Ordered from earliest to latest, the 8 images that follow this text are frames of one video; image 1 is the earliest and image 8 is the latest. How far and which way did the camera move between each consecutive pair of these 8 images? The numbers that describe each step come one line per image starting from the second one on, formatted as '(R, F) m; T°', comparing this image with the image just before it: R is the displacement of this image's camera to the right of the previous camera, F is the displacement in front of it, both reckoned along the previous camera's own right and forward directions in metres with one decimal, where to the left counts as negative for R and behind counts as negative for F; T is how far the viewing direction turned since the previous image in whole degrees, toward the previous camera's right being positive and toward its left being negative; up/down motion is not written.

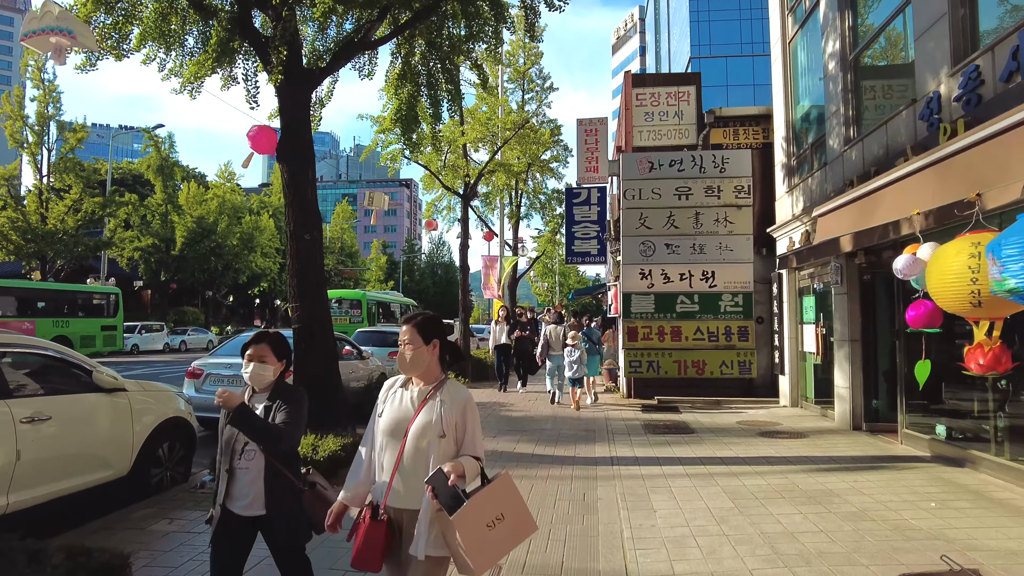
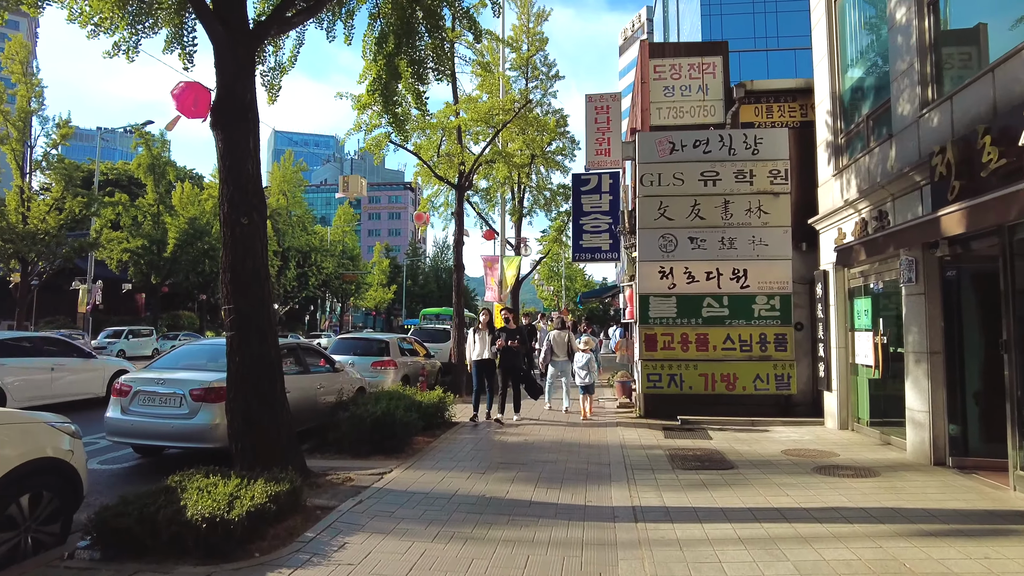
(+0.1, +1.7) m; -1°
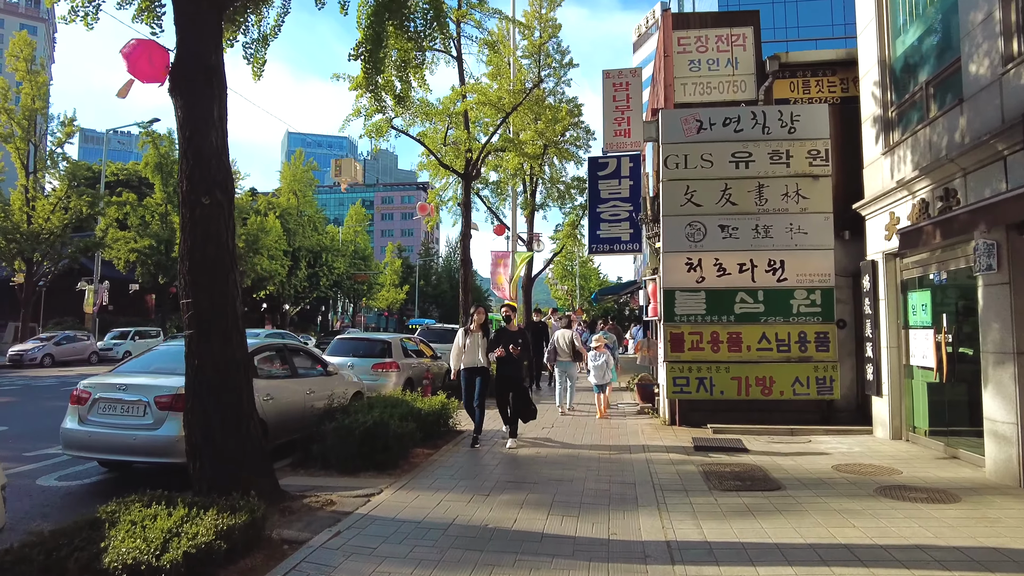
(+0.1, +1.0) m; -1°
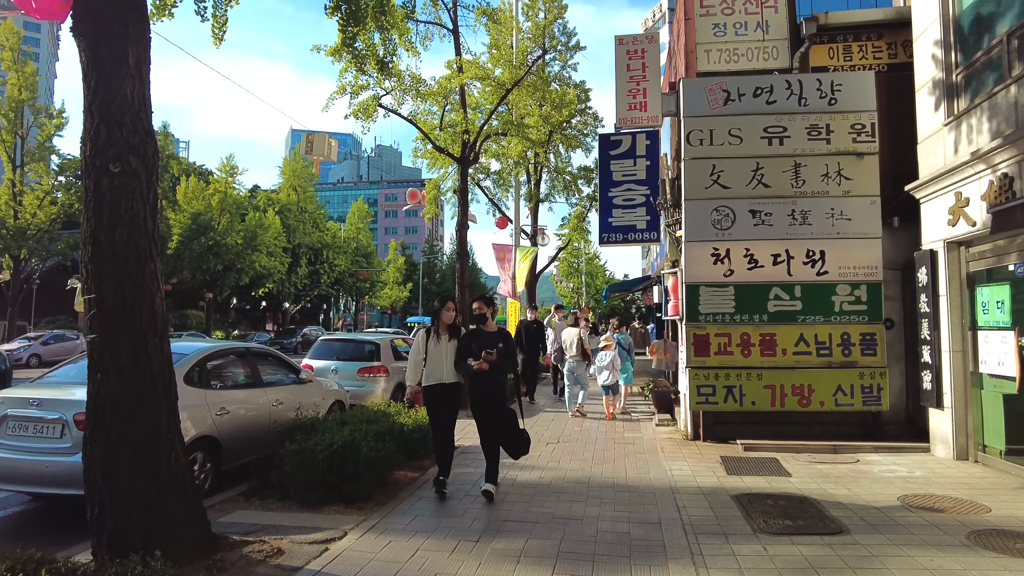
(+0.1, +1.2) m; 0°
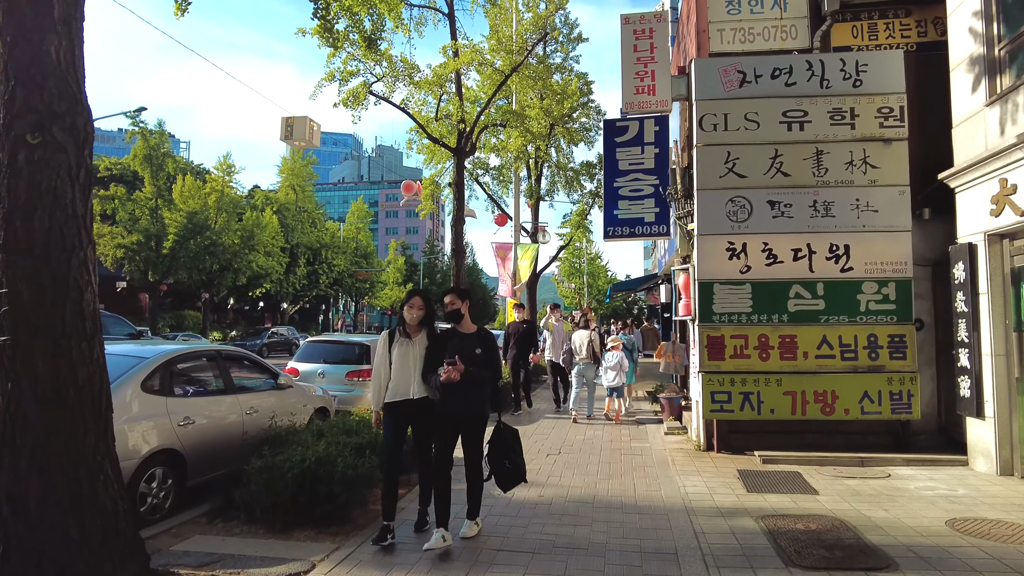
(0.0, +0.6) m; 0°
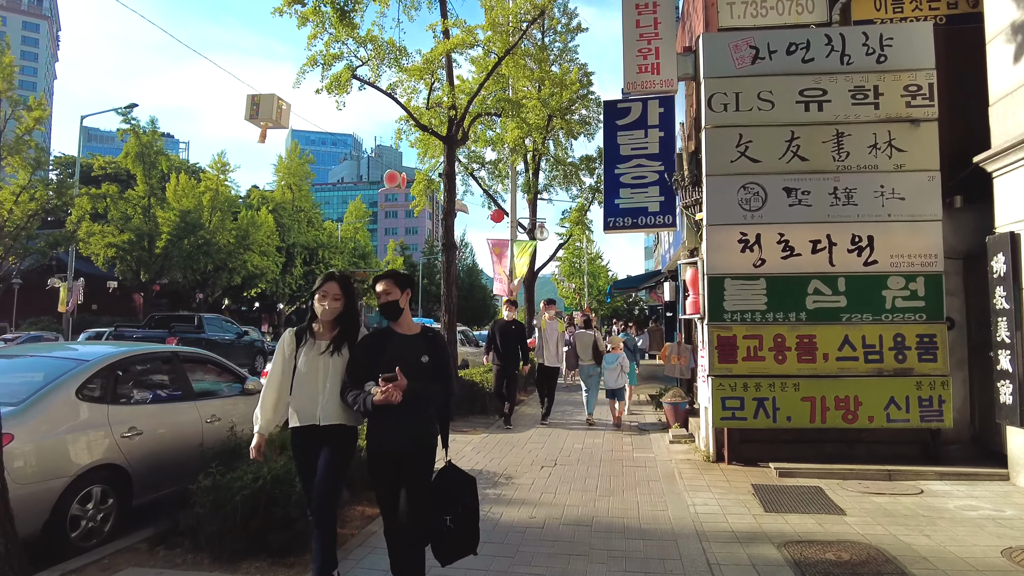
(+0.1, +0.7) m; 0°
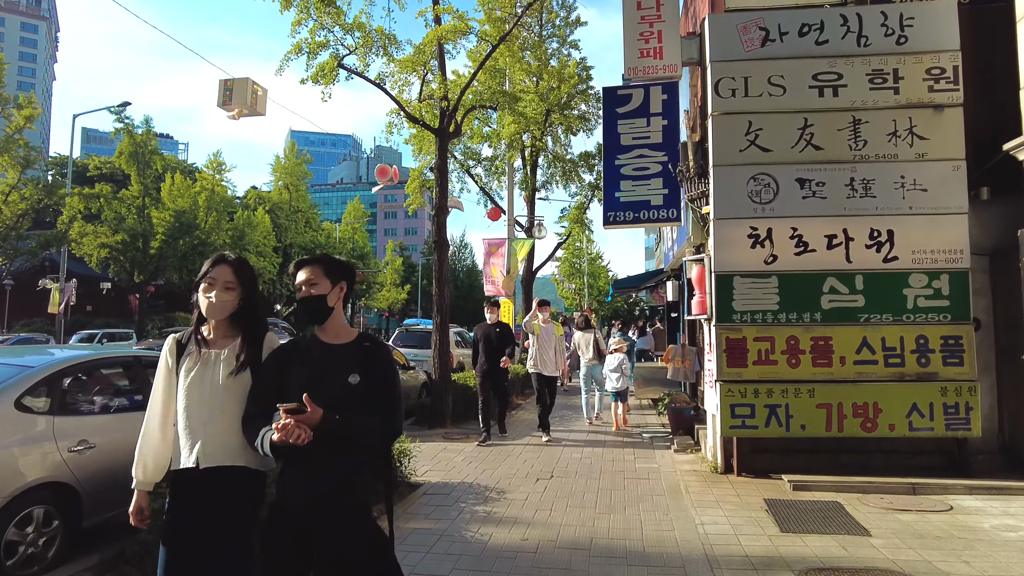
(+0.1, +0.5) m; 0°
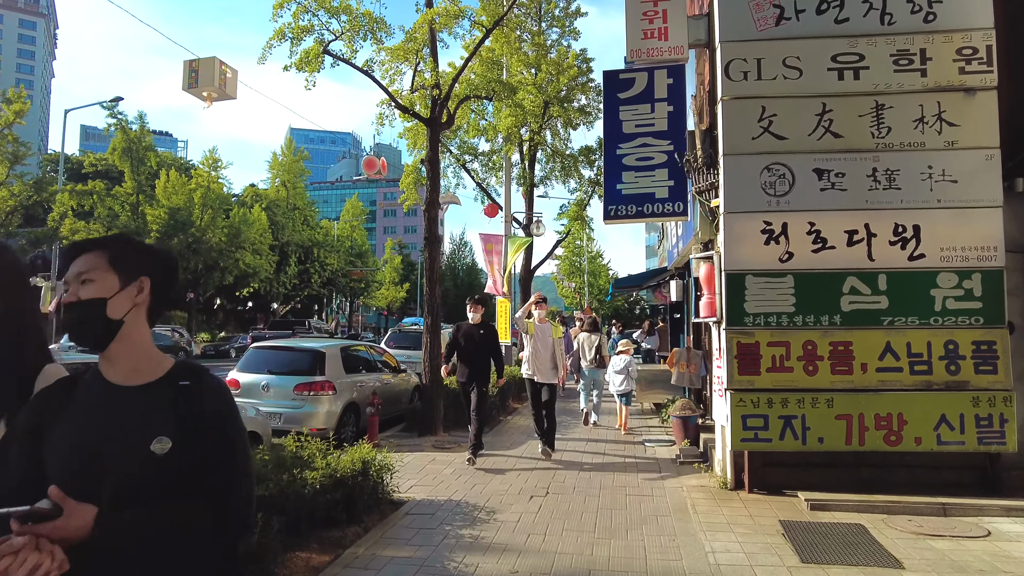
(+0.1, +0.5) m; 0°
